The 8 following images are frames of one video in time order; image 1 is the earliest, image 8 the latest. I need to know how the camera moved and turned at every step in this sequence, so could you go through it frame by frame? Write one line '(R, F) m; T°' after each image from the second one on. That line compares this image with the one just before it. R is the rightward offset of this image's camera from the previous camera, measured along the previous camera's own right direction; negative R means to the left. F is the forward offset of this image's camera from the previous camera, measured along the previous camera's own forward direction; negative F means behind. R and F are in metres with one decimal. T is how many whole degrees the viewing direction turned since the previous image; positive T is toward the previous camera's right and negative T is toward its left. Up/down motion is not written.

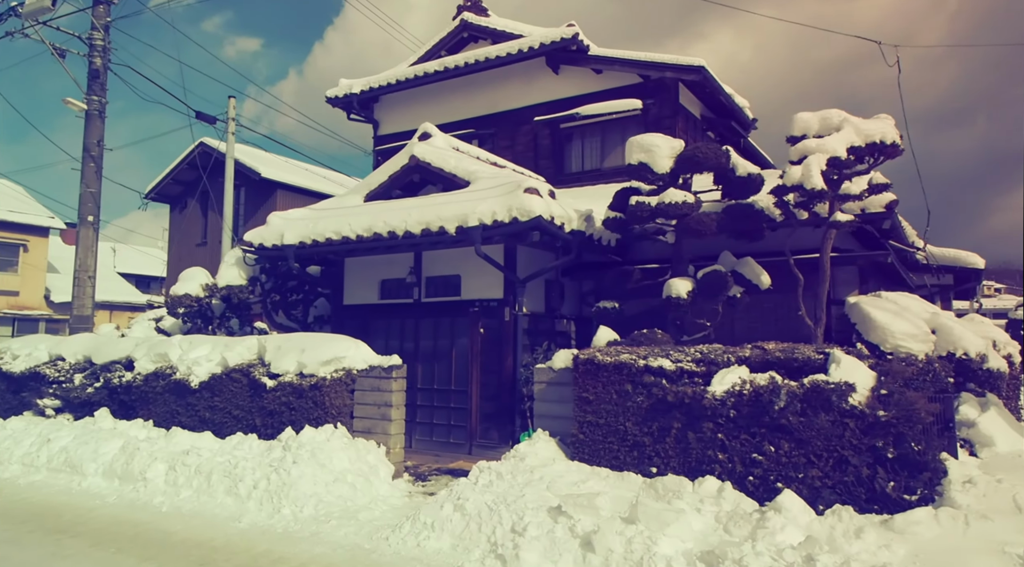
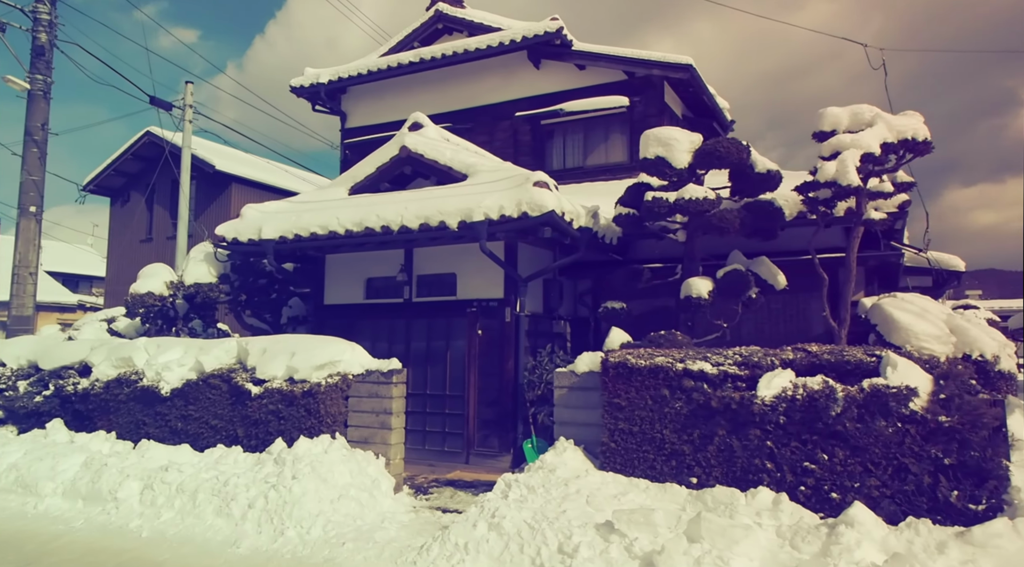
(-0.8, +0.6) m; +4°
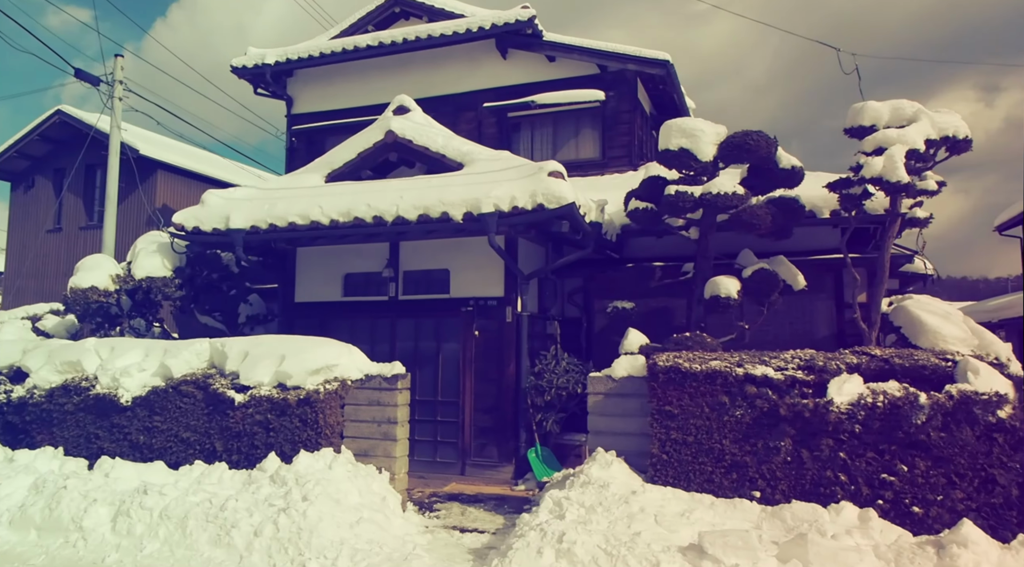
(-1.1, +0.8) m; +7°
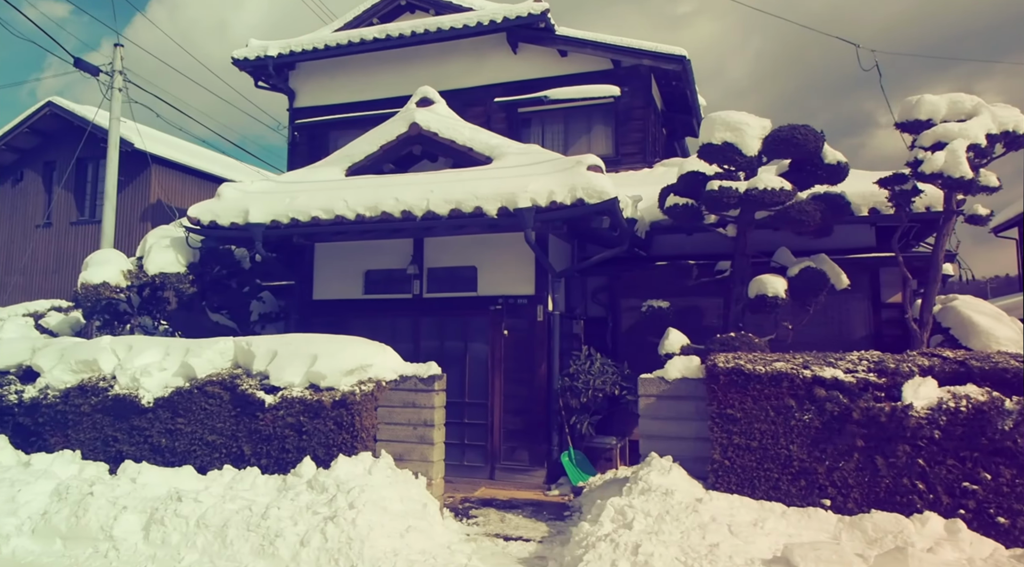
(-0.6, +0.3) m; +1°
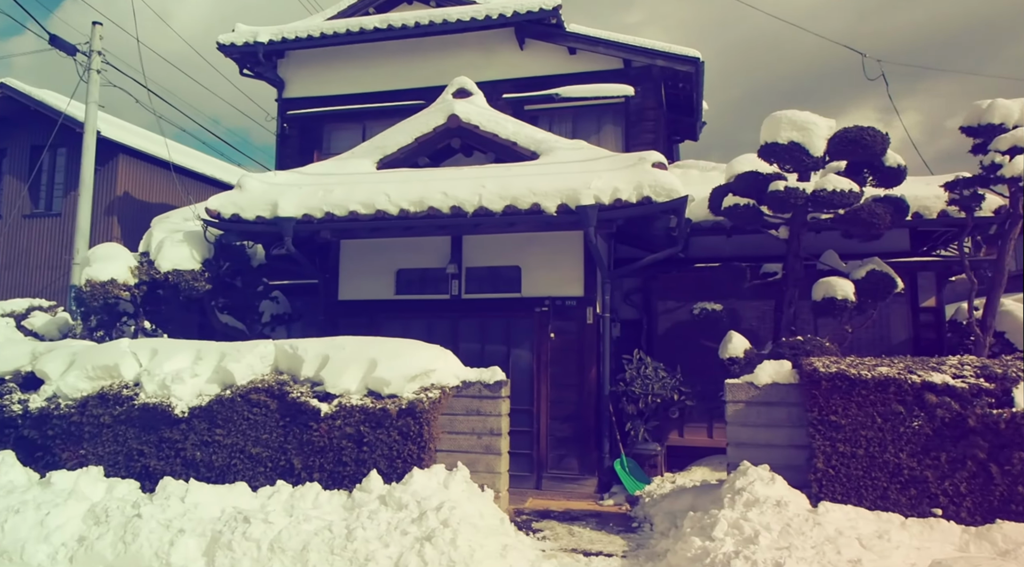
(-1.2, +0.4) m; +4°
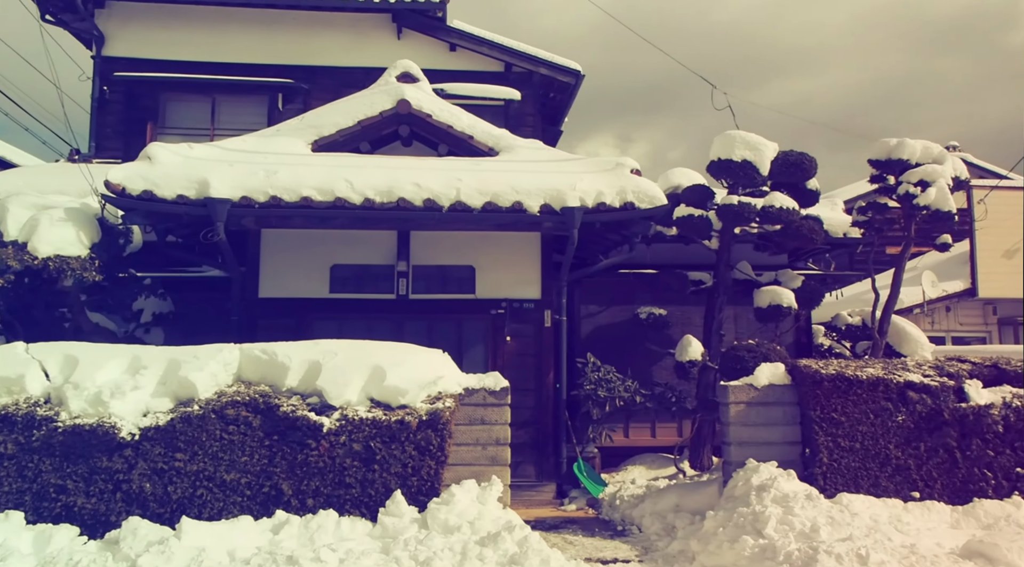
(-2.2, +0.7) m; +19°
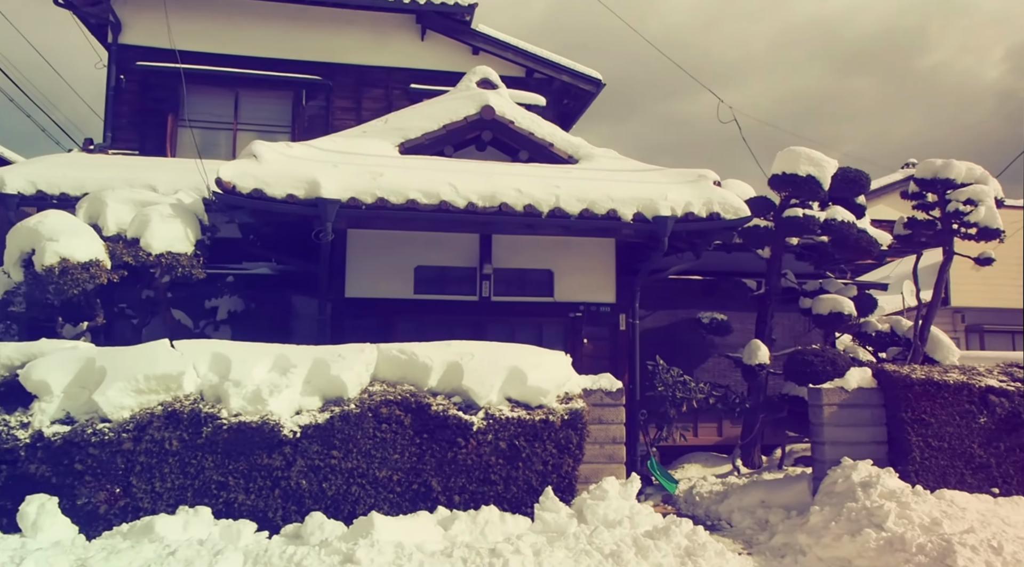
(-1.7, -0.2) m; +5°
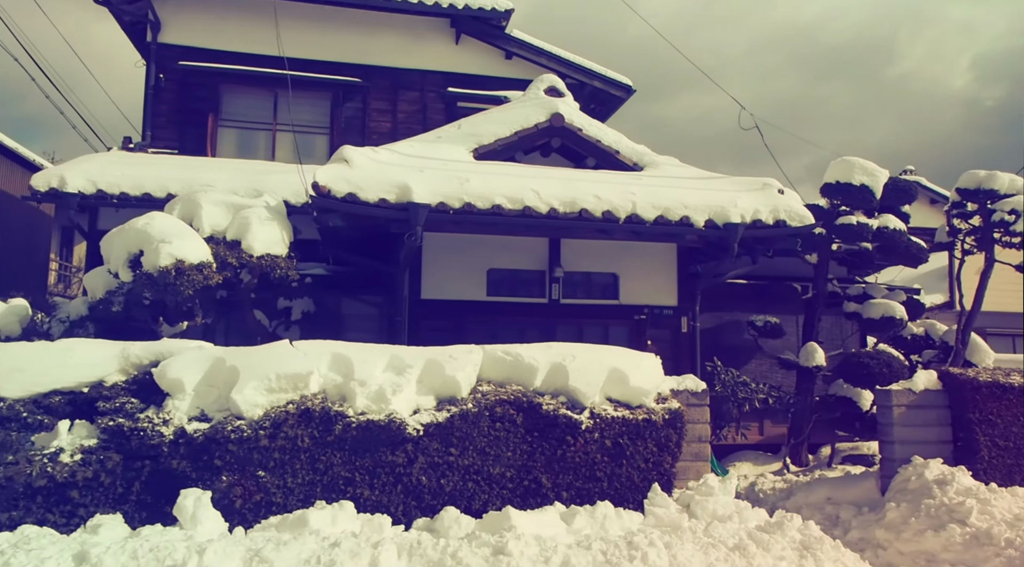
(-1.1, -0.2) m; +2°
